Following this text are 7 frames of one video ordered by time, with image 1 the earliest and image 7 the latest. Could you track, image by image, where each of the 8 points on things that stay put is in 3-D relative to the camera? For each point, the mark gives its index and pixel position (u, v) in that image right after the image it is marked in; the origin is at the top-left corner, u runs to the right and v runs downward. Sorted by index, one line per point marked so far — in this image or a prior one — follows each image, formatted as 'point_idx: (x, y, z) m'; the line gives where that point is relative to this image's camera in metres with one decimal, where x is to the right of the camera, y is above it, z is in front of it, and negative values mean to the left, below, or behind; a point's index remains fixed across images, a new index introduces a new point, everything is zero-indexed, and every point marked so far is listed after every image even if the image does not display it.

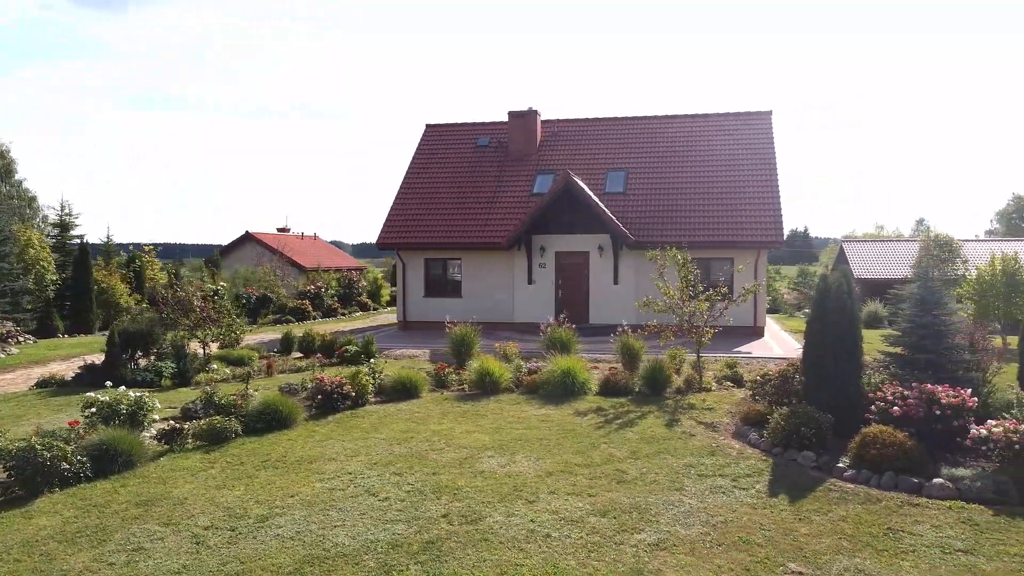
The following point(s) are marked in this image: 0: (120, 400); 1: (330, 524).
0: (-3.9, -1.1, +8.2) m
1: (-1.4, -1.8, +6.3) m
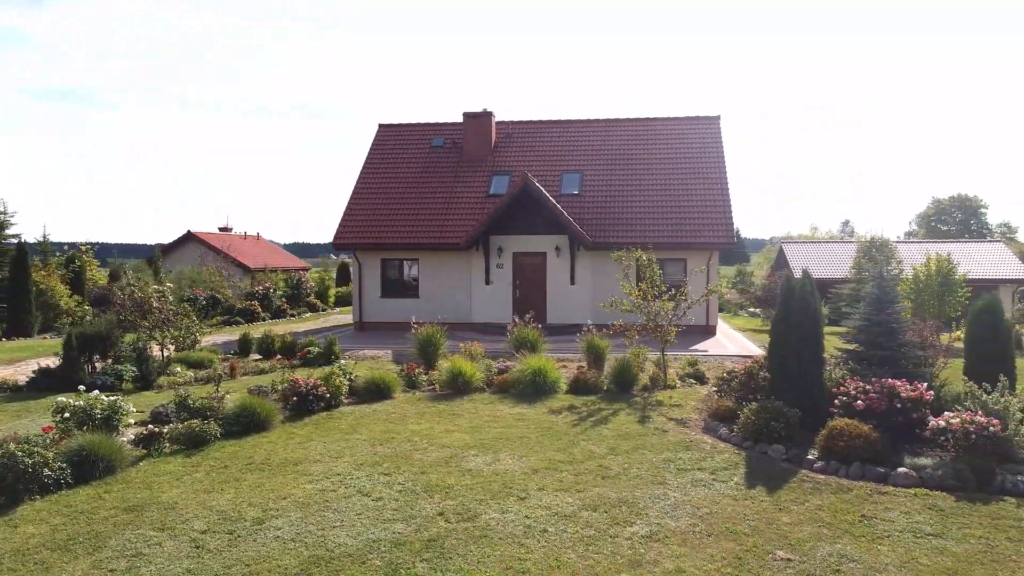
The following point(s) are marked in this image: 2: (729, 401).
0: (-4.1, -1.1, +8.1) m
1: (-1.4, -1.8, +6.3) m
2: (+2.6, -1.4, +9.8) m
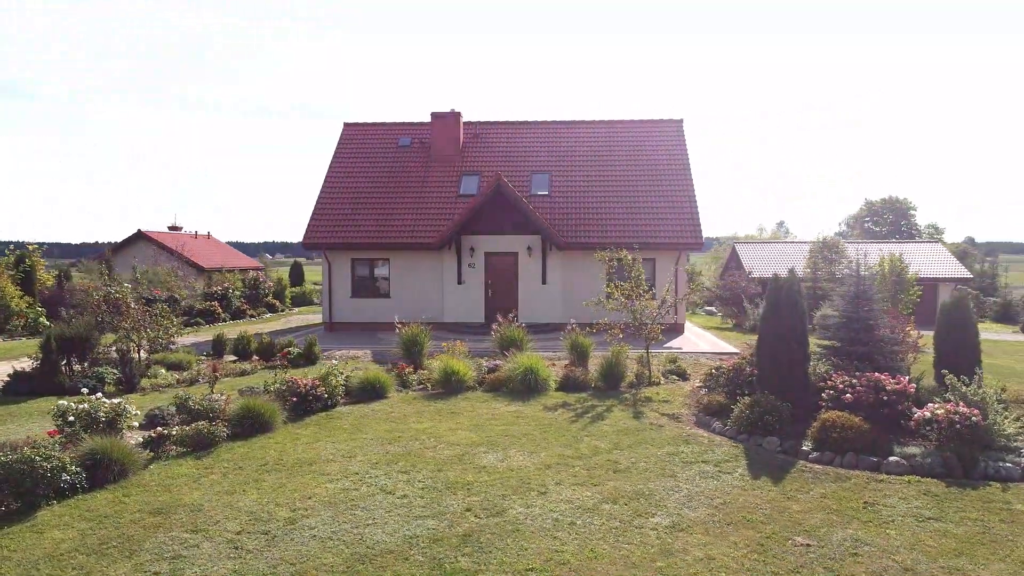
0: (-4.0, -1.2, +7.9) m
1: (-1.2, -1.8, +6.3) m
2: (+2.6, -1.4, +10.2) m
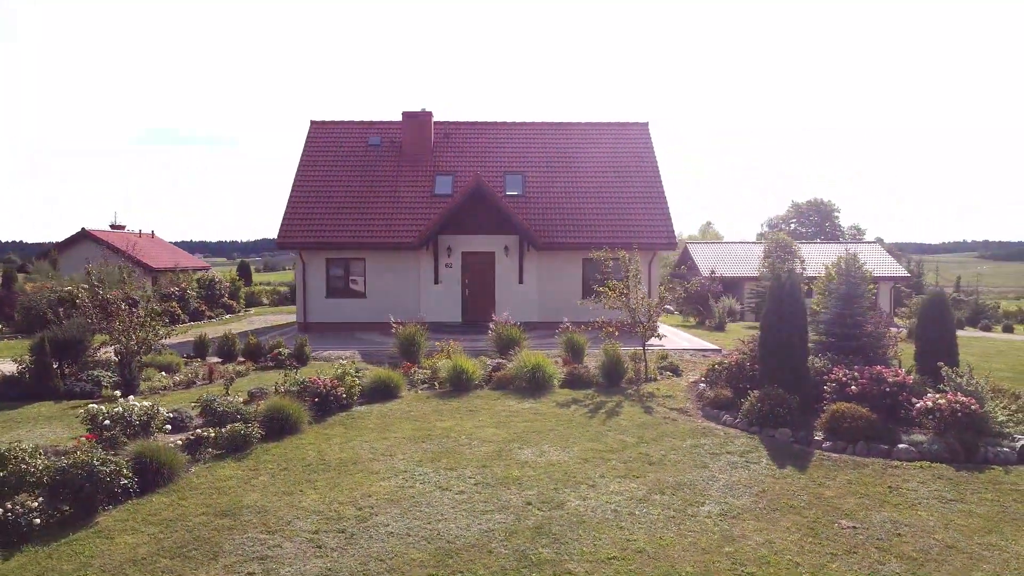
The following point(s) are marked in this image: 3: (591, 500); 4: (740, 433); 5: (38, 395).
0: (-3.6, -1.2, +7.7) m
1: (-0.6, -1.8, +6.4) m
2: (+2.8, -1.3, +10.6) m
3: (+0.7, -1.8, +7.1) m
4: (+2.6, -1.7, +9.4) m
5: (-6.0, -1.3, +10.4) m
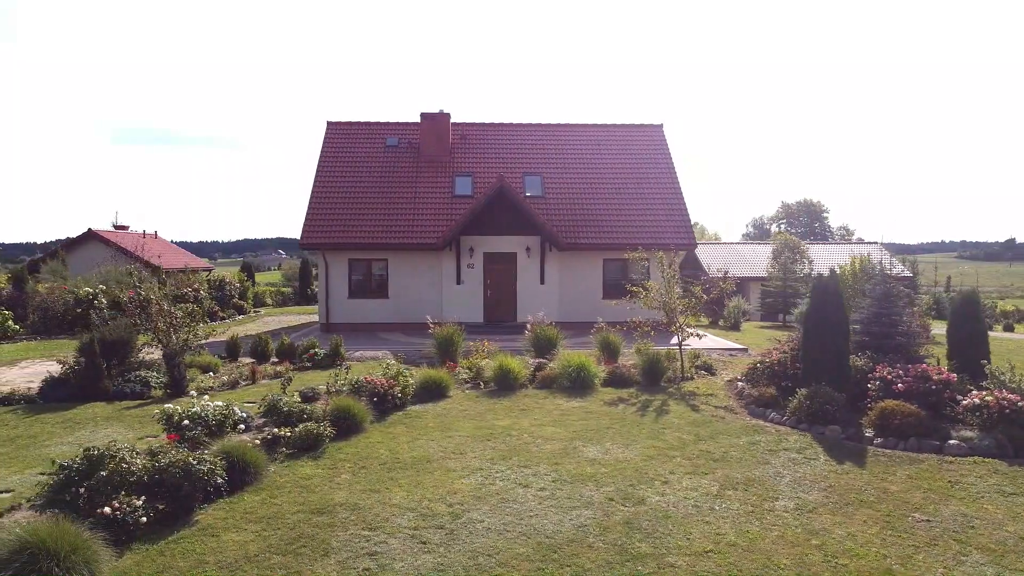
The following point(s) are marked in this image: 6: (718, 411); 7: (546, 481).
0: (-2.9, -1.2, +7.8) m
1: (+0.1, -1.8, +6.6) m
2: (+3.4, -1.3, +10.8) m
3: (+1.4, -1.8, +7.2) m
4: (+3.3, -1.7, +9.6) m
5: (-5.4, -1.4, +10.4) m
6: (+2.6, -1.6, +10.5) m
7: (+0.3, -1.7, +7.4) m
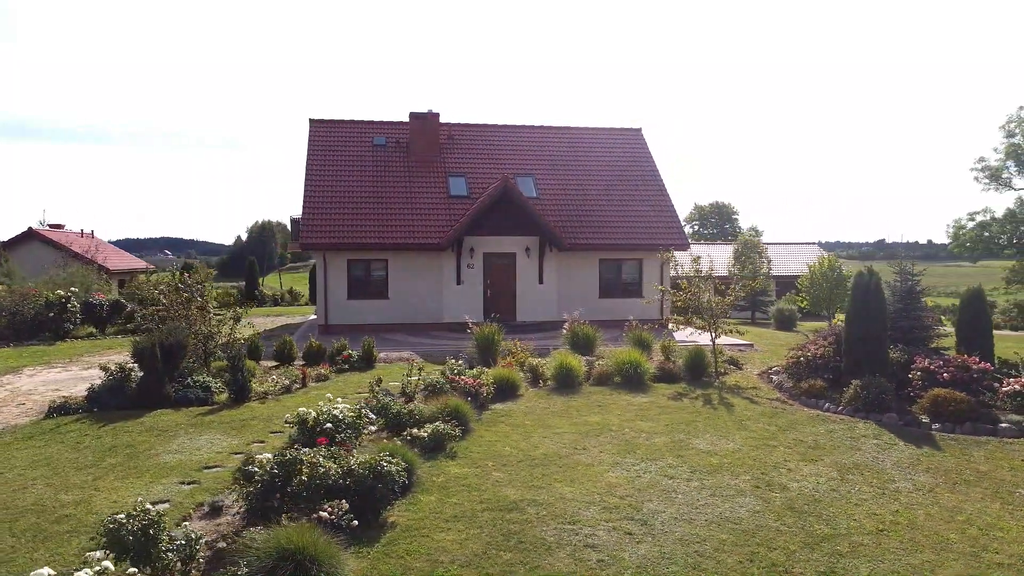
0: (-1.6, -1.2, +7.7) m
1: (+1.5, -1.8, +6.9) m
2: (+4.2, -1.3, +11.5) m
3: (+2.7, -1.8, +7.7) m
4: (+4.3, -1.7, +10.3) m
5: (-4.4, -1.4, +9.9) m
6: (+3.6, -1.6, +11.1) m
7: (+1.6, -1.7, +7.7) m
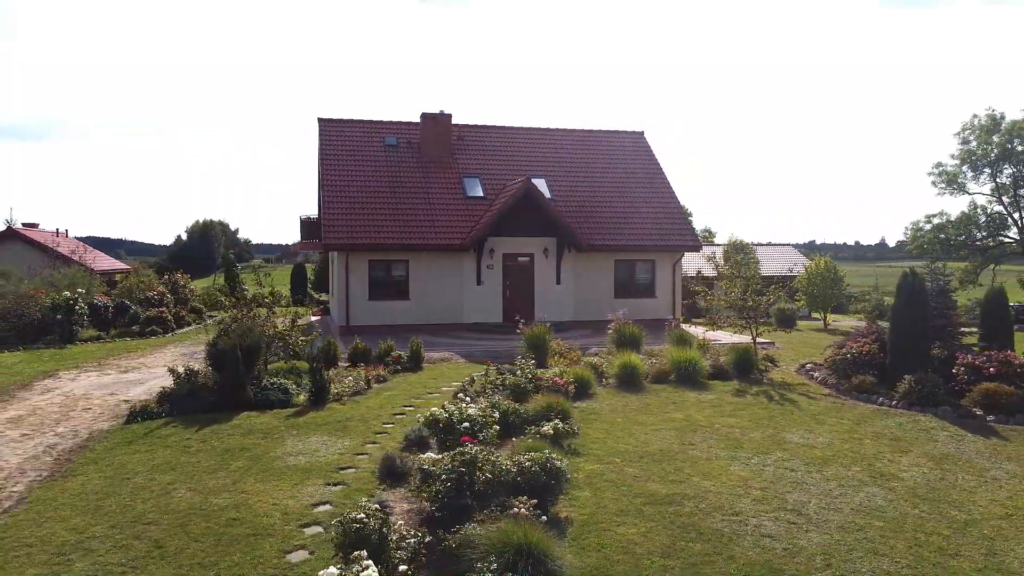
0: (-0.4, -1.2, +7.8) m
1: (+2.8, -1.8, +7.2) m
2: (+5.2, -1.3, +12.0) m
3: (+3.9, -1.8, +8.1) m
4: (+5.3, -1.6, +10.8) m
5: (-3.4, -1.4, +9.8) m
6: (+4.5, -1.6, +11.6) m
7: (+2.8, -1.7, +8.1) m
